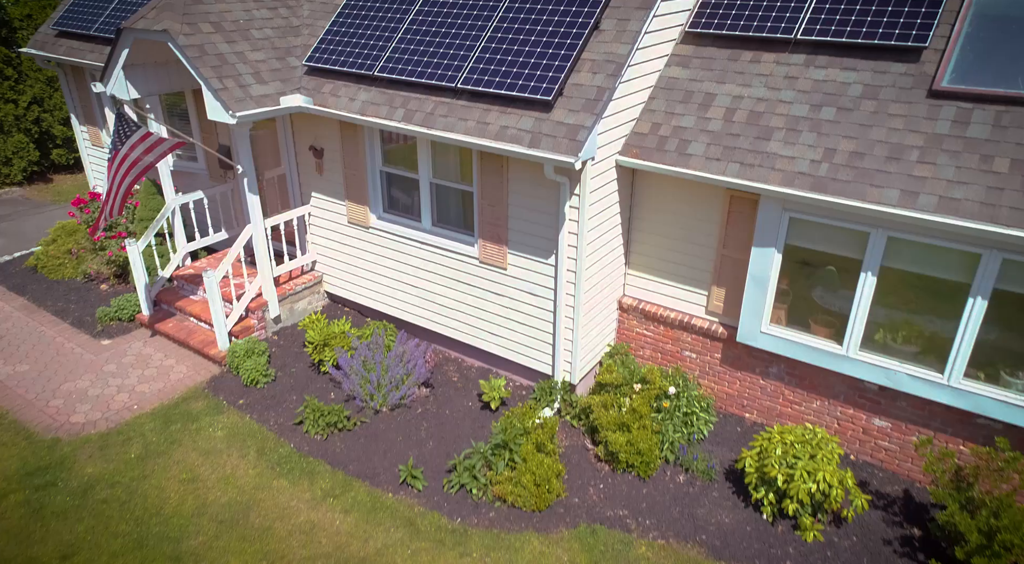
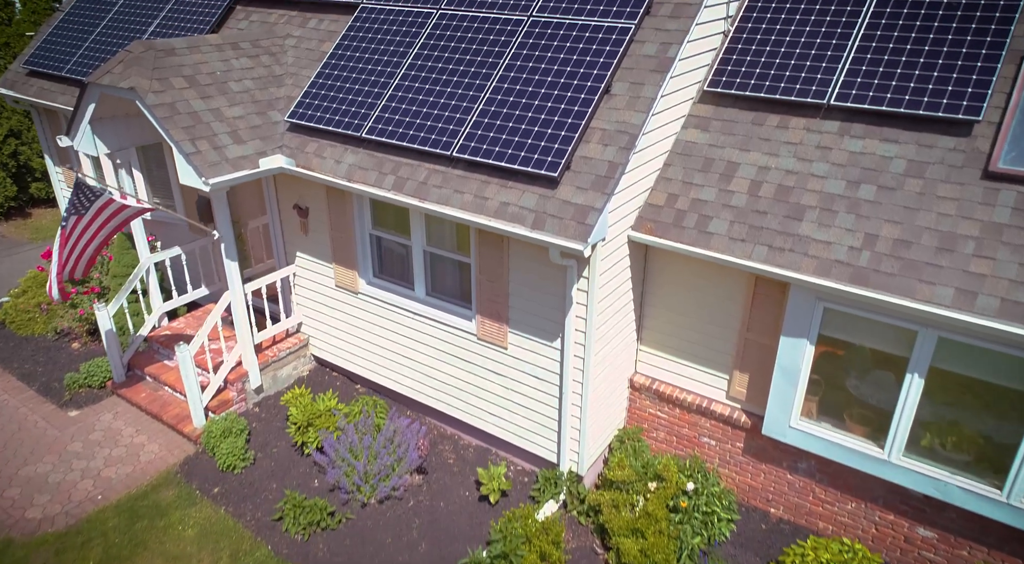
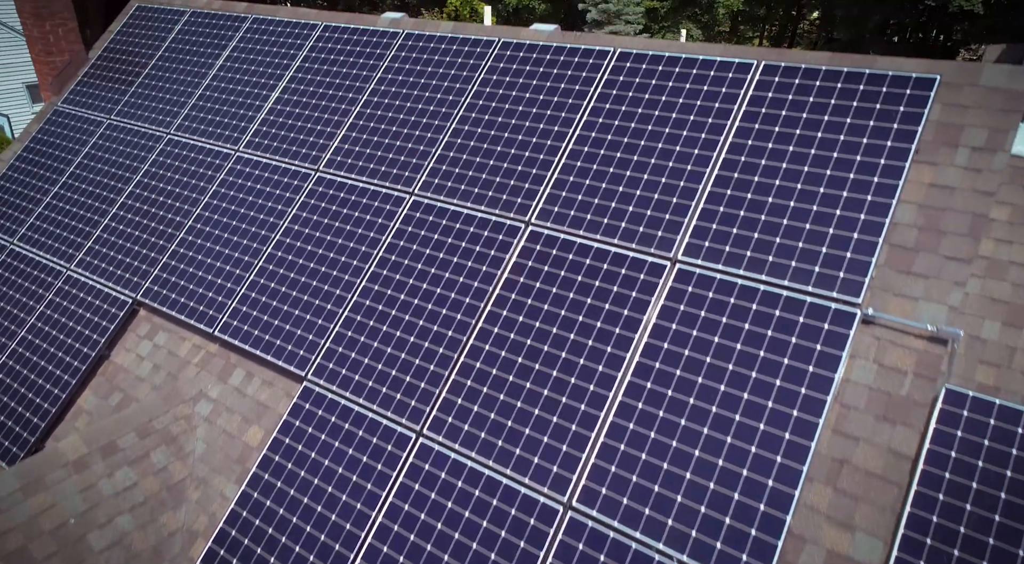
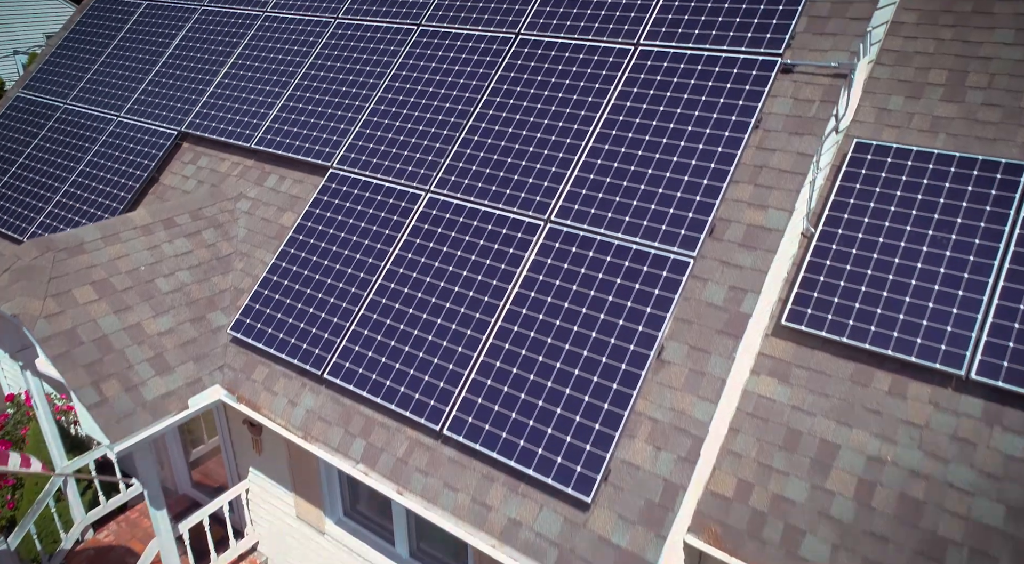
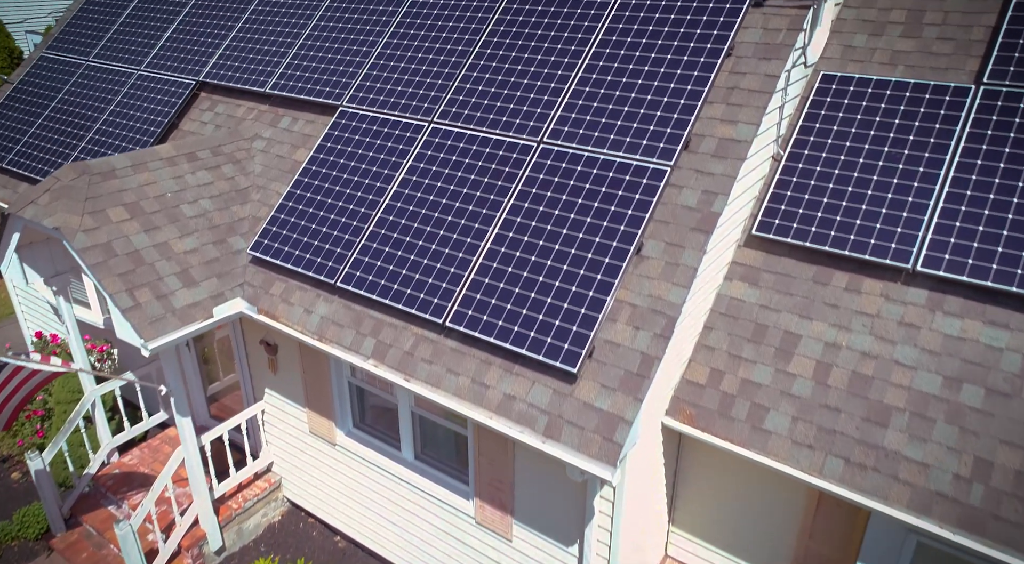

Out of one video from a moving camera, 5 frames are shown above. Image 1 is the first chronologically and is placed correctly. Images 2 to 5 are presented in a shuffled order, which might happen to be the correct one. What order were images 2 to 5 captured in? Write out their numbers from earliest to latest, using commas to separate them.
2, 5, 4, 3
